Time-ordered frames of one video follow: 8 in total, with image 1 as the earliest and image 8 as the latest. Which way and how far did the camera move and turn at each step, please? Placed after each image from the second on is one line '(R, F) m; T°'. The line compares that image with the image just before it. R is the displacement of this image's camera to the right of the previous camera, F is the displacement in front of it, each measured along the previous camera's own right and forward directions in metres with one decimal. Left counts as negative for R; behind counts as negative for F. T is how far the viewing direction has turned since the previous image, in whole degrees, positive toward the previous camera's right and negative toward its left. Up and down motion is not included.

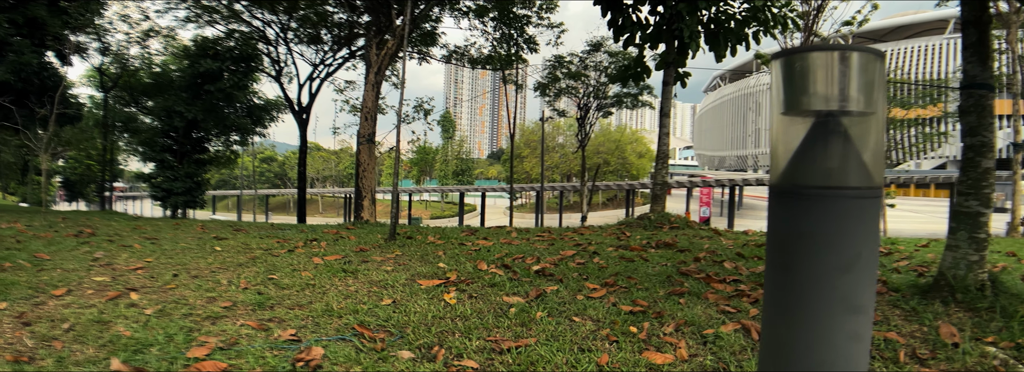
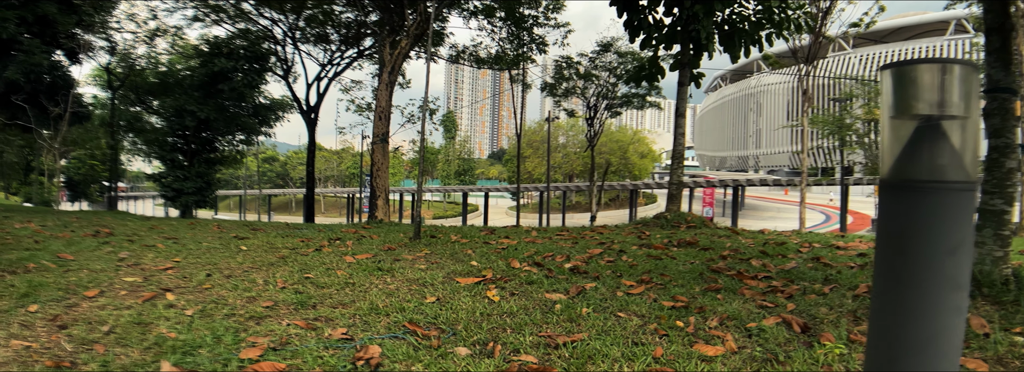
(-0.6, -0.1) m; +1°
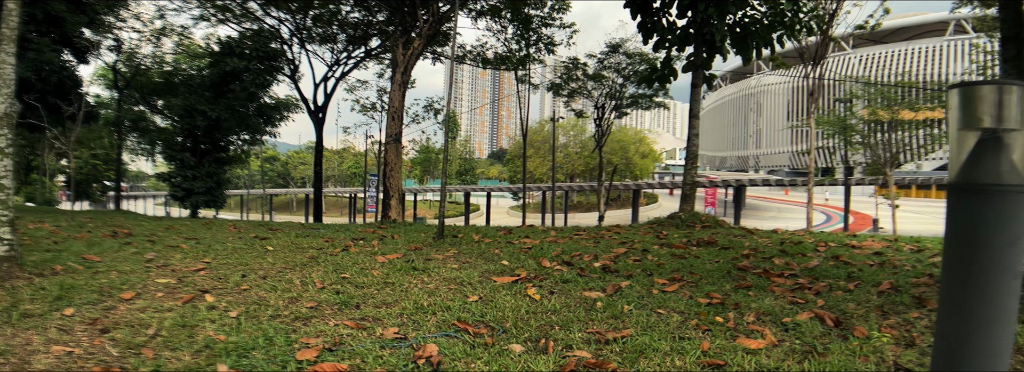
(-0.6, -0.1) m; +2°
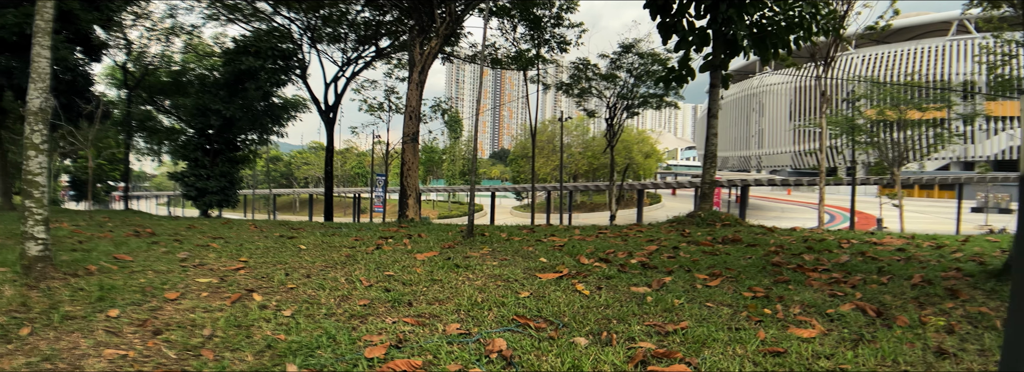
(-0.7, 0.0) m; +2°
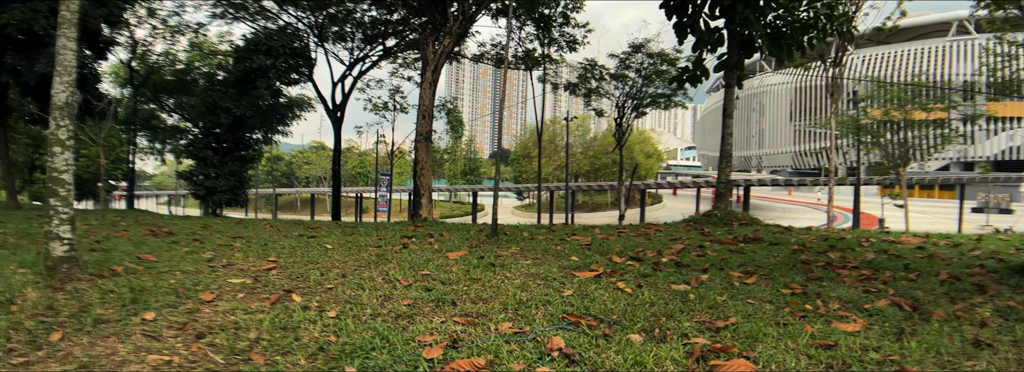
(-0.6, 0.0) m; +2°
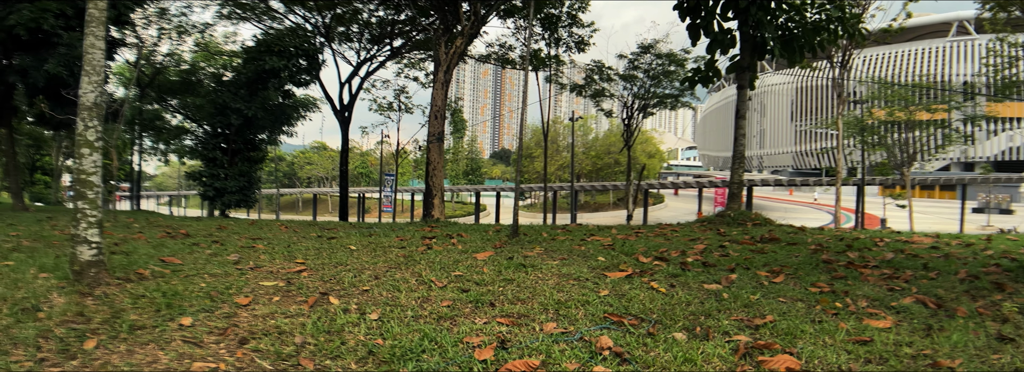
(-0.5, 0.0) m; +1°
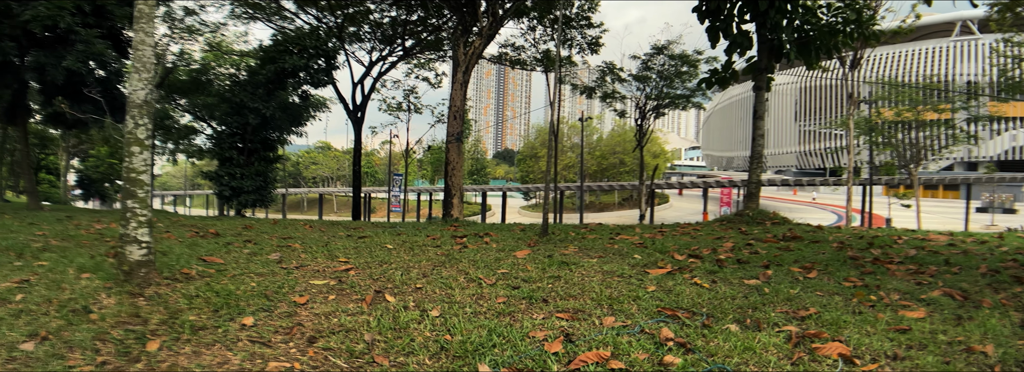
(-0.7, -0.1) m; +1°
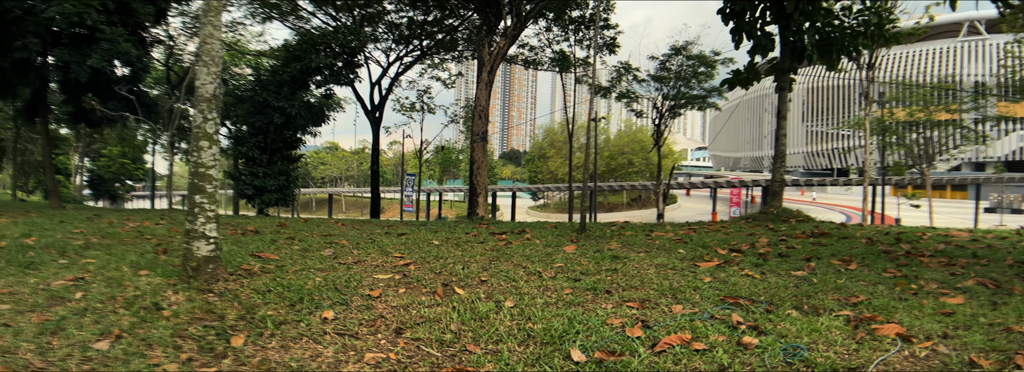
(-0.8, -0.1) m; +2°
